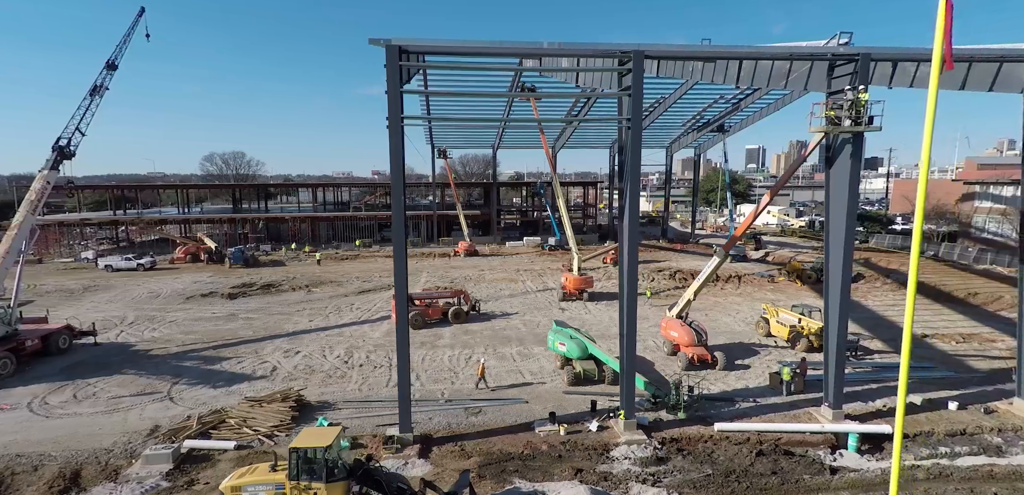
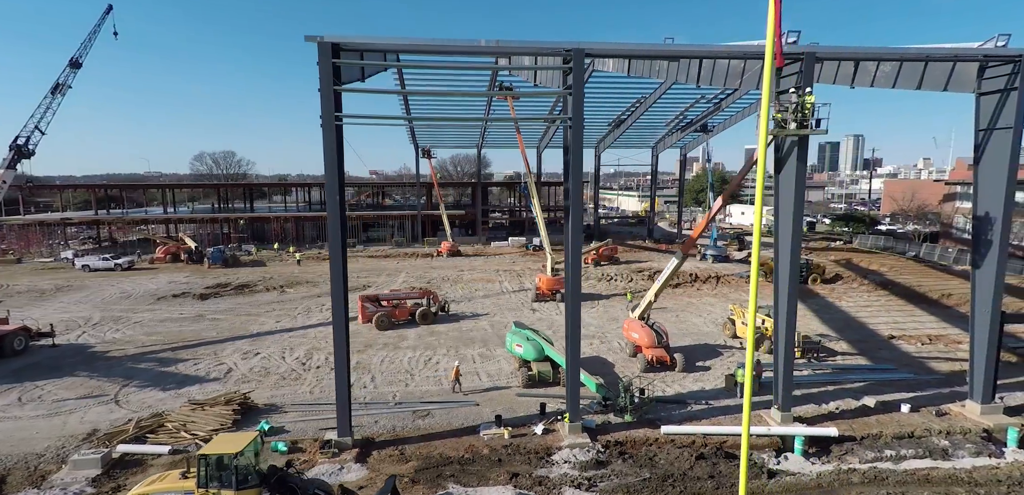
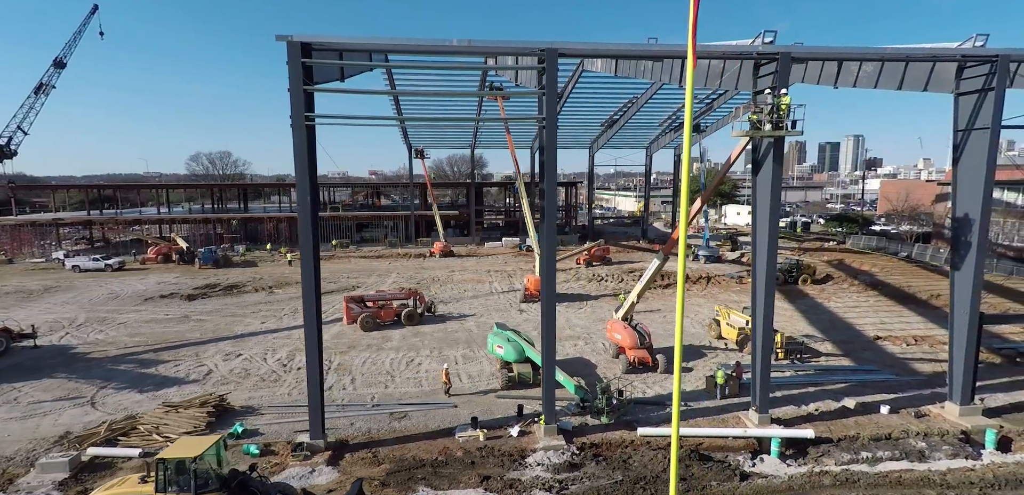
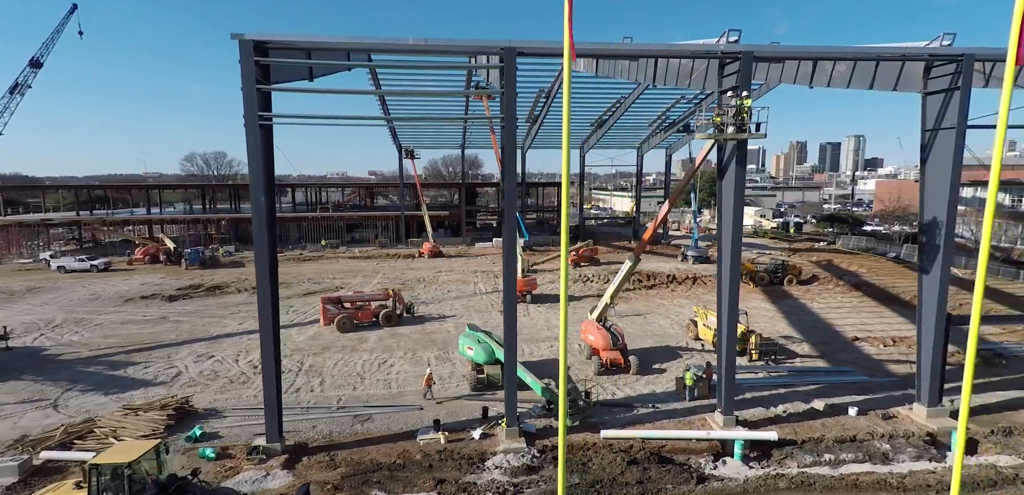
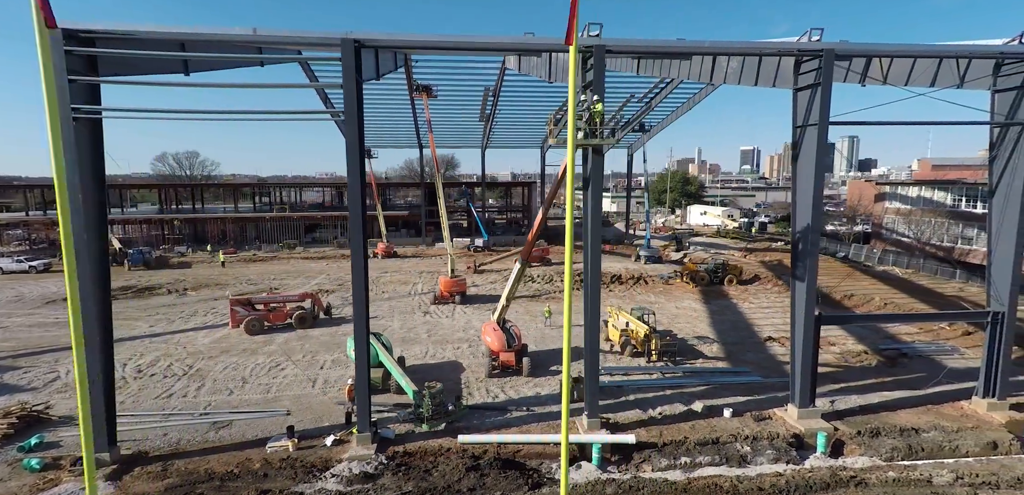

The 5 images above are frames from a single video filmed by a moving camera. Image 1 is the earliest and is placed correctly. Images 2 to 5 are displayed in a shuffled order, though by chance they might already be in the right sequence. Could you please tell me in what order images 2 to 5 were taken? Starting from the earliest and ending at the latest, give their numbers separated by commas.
2, 3, 4, 5
